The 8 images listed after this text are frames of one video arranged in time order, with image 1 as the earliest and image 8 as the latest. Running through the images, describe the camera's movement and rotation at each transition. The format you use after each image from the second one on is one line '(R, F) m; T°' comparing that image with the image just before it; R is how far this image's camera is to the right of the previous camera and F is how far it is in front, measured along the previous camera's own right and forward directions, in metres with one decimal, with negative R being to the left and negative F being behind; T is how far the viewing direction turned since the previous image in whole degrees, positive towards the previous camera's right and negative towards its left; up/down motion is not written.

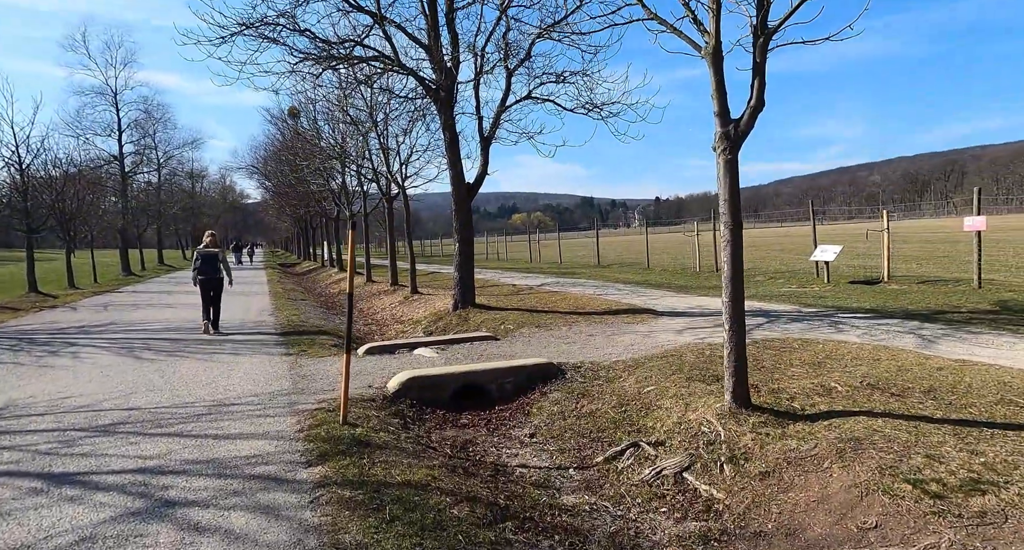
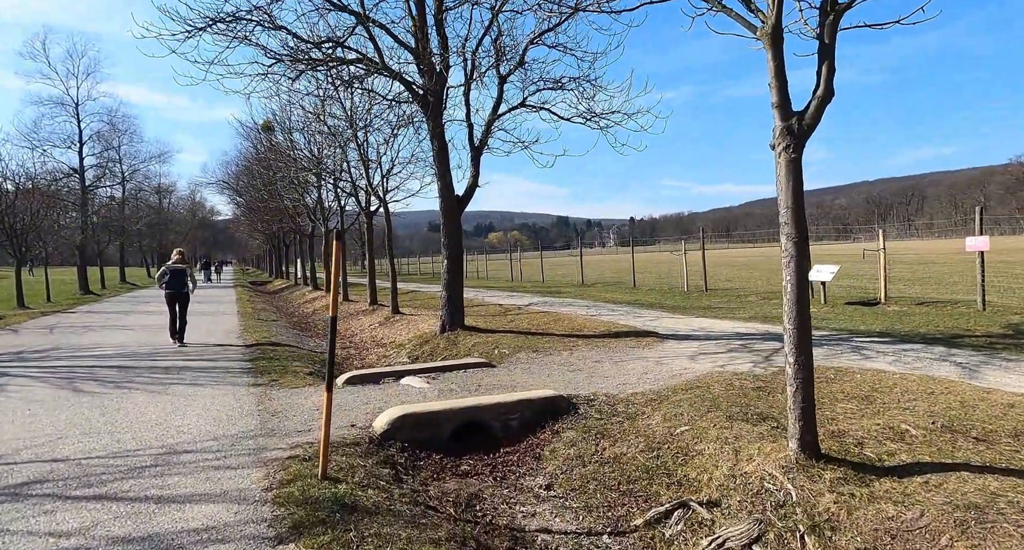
(-0.2, +0.7) m; +2°
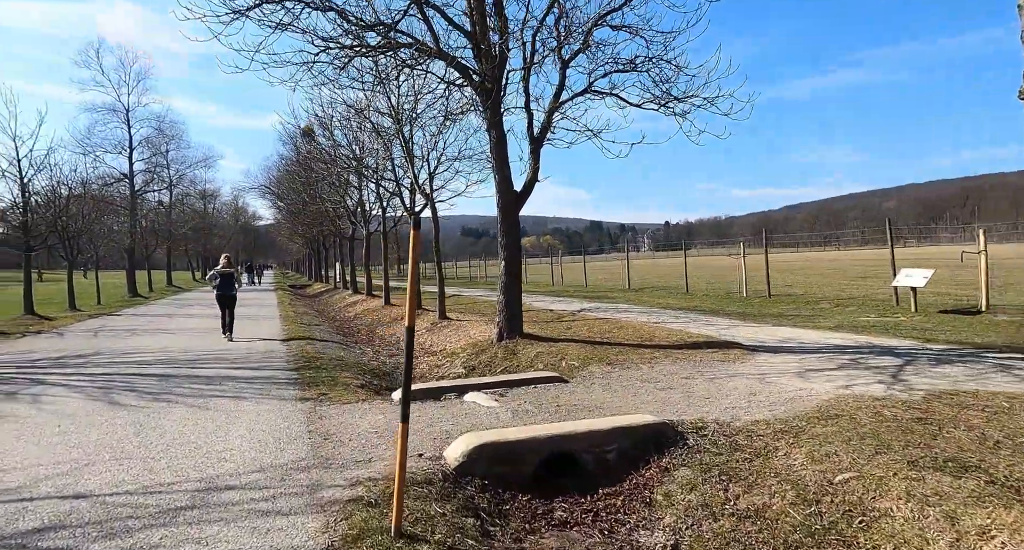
(-0.4, +0.8) m; -3°
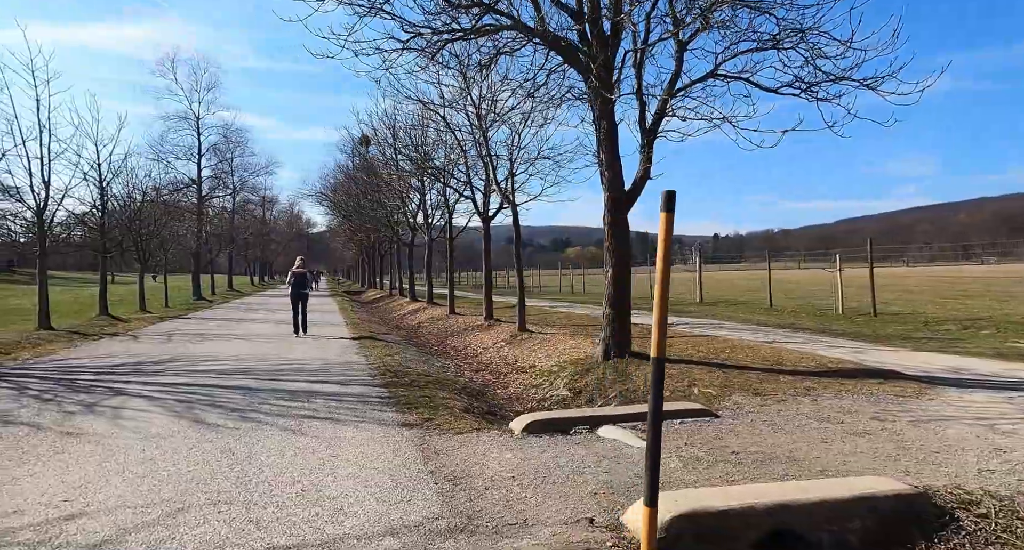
(-0.7, +0.9) m; -4°
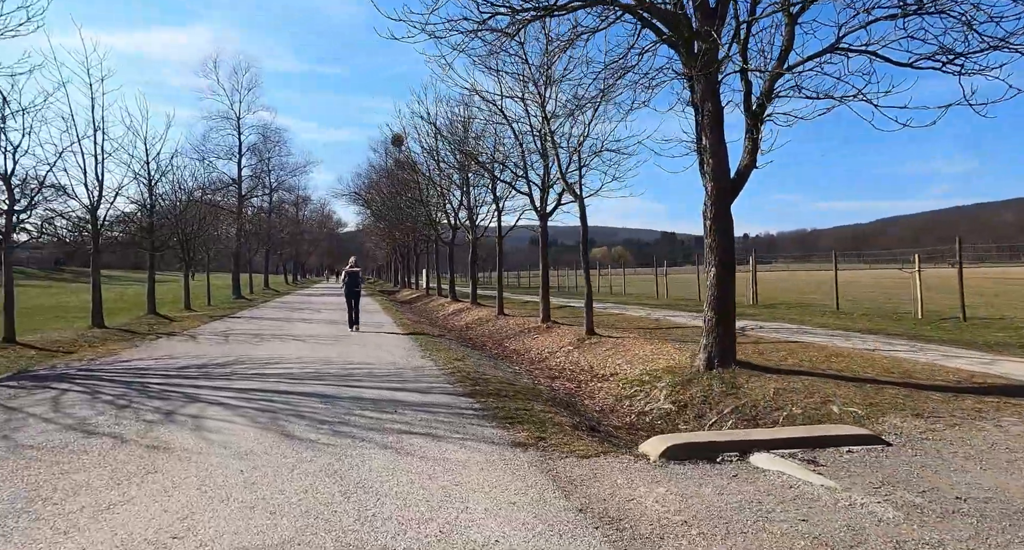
(-0.7, +0.6) m; -3°
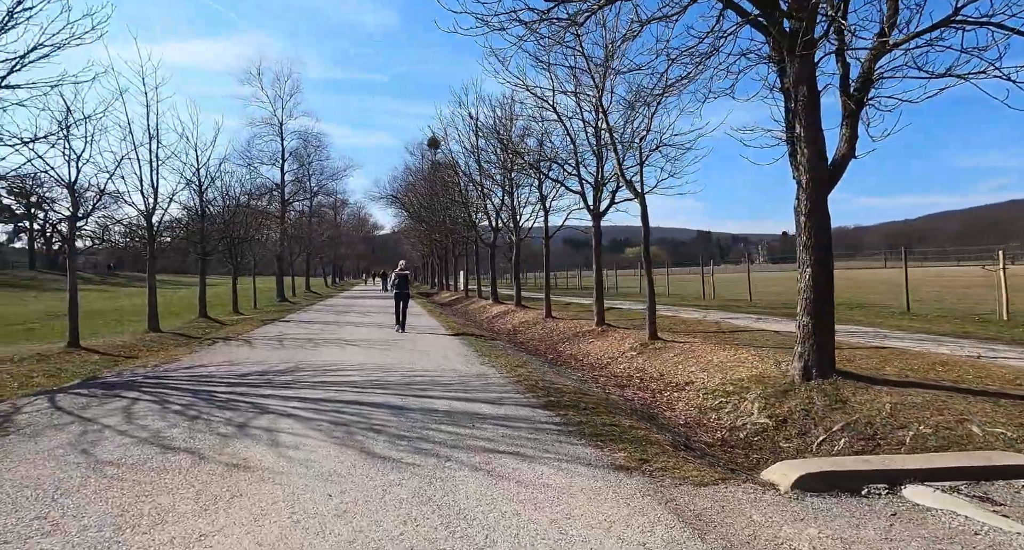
(-0.5, +0.4) m; -3°
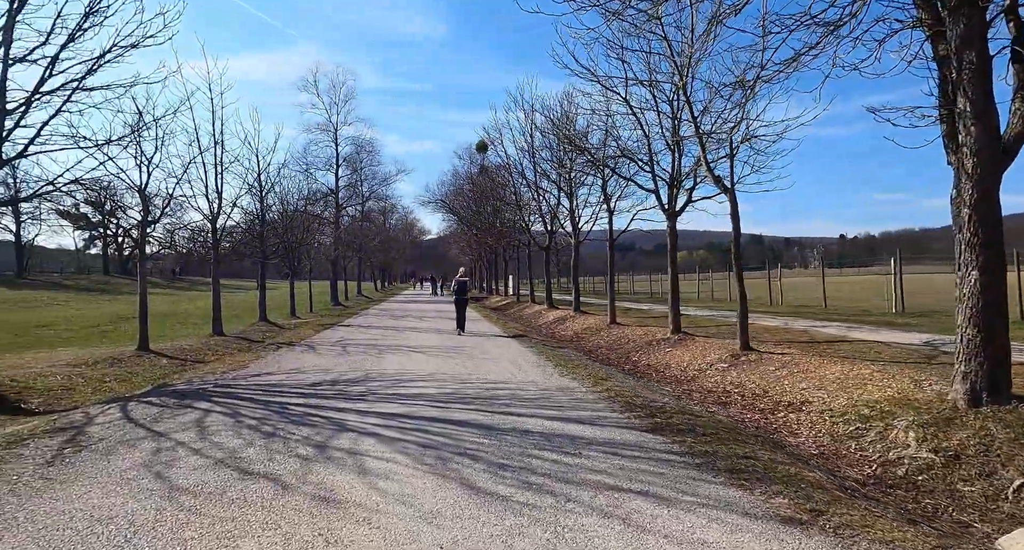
(-0.6, +0.8) m; -4°
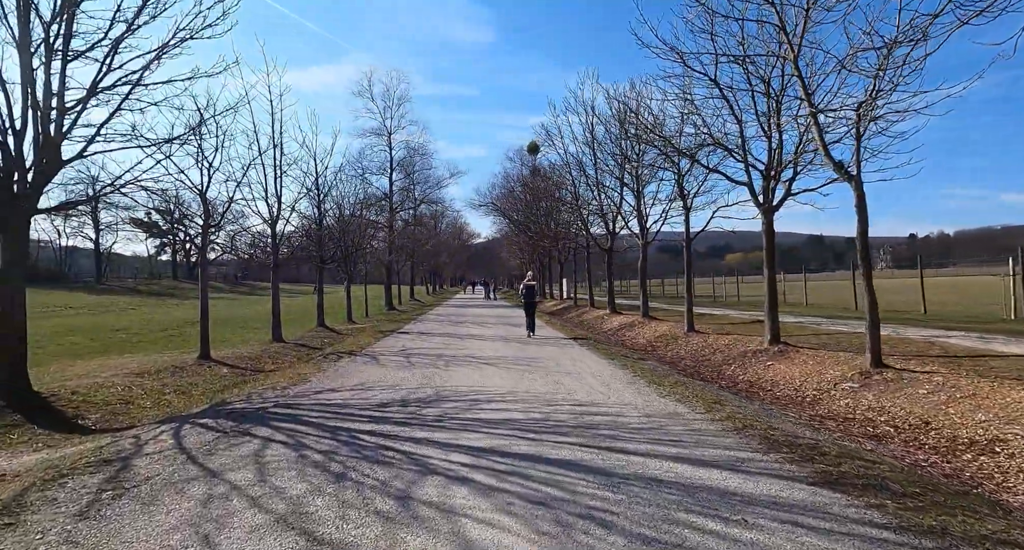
(-0.7, +1.5) m; -4°
